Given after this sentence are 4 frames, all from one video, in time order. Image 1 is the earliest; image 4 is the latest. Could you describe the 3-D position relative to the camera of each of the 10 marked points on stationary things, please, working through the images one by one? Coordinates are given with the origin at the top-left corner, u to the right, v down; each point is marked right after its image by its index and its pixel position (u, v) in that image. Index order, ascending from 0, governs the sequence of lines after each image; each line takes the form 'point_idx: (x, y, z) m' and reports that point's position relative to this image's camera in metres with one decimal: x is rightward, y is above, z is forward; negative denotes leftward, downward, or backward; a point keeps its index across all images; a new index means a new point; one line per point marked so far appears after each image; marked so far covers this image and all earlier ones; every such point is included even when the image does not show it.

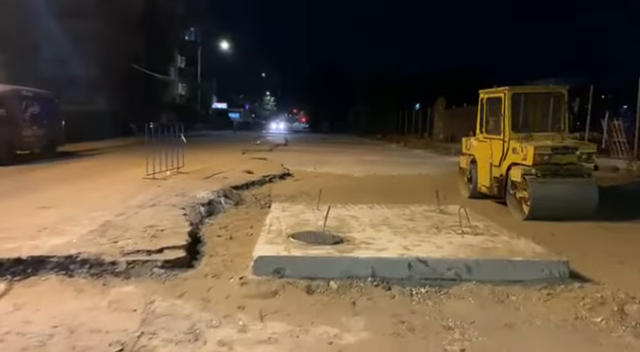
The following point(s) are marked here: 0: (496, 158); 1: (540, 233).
0: (+4.3, +0.4, +11.9) m
1: (+4.1, -1.1, +9.1) m
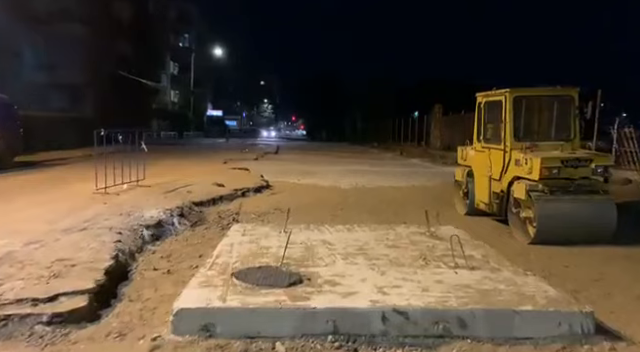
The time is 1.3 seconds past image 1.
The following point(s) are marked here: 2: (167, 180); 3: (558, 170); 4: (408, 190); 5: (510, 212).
0: (+3.8, +0.1, +10.4) m
1: (+3.6, -1.4, +7.5) m
2: (-4.2, -0.1, +13.4) m
3: (+4.3, +0.1, +8.8) m
4: (+2.9, -0.5, +16.2) m
5: (+3.8, -0.7, +9.8) m
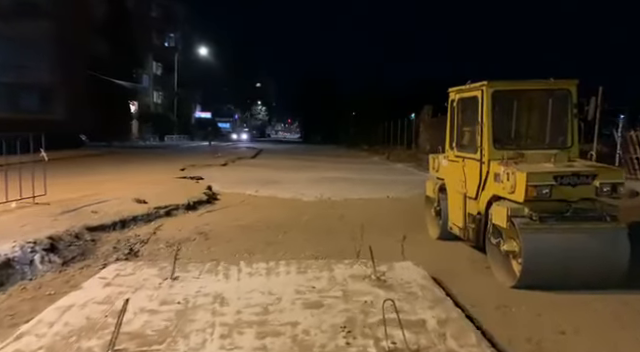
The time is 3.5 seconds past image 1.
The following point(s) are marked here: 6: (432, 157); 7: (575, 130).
0: (+2.5, -0.2, +8.1) m
1: (+2.3, -1.6, +5.2) m
2: (-5.5, -0.4, +11.0) m
3: (+3.1, -0.2, +6.5) m
4: (+1.7, -0.8, +13.9) m
5: (+2.6, -1.0, +7.5) m
6: (+2.4, +0.4, +10.3) m
7: (+4.1, +0.7, +7.8) m
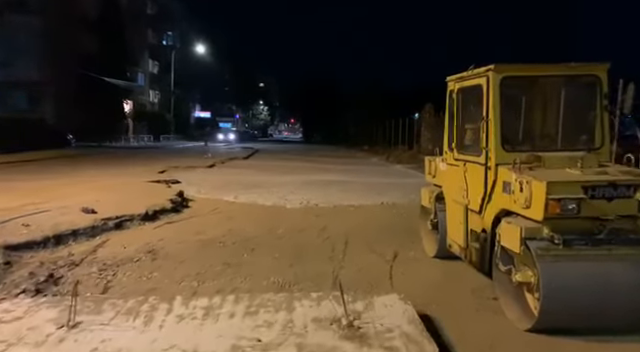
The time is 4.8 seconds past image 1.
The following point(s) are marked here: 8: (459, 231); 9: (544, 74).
0: (+2.1, -0.3, +6.5) m
1: (+1.9, -1.7, +3.7) m
2: (-5.9, -0.5, +9.5) m
3: (+2.6, -0.3, +4.9) m
4: (+1.2, -0.9, +12.4) m
5: (+2.2, -1.1, +6.0) m
6: (+1.9, +0.3, +8.7) m
7: (+3.6, +0.6, +6.3) m
8: (+2.0, -0.8, +7.1) m
9: (+2.8, +1.3, +6.2) m
